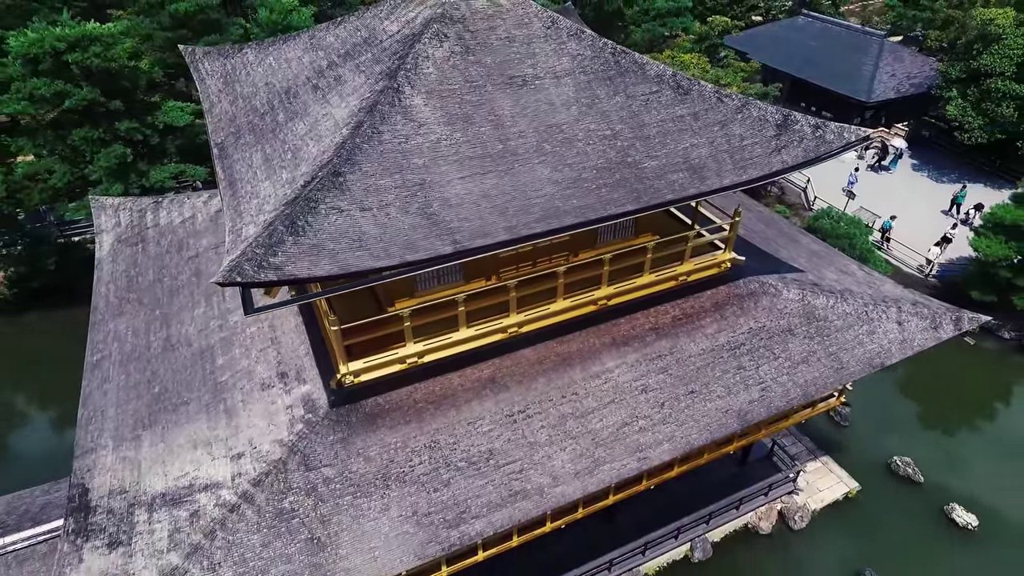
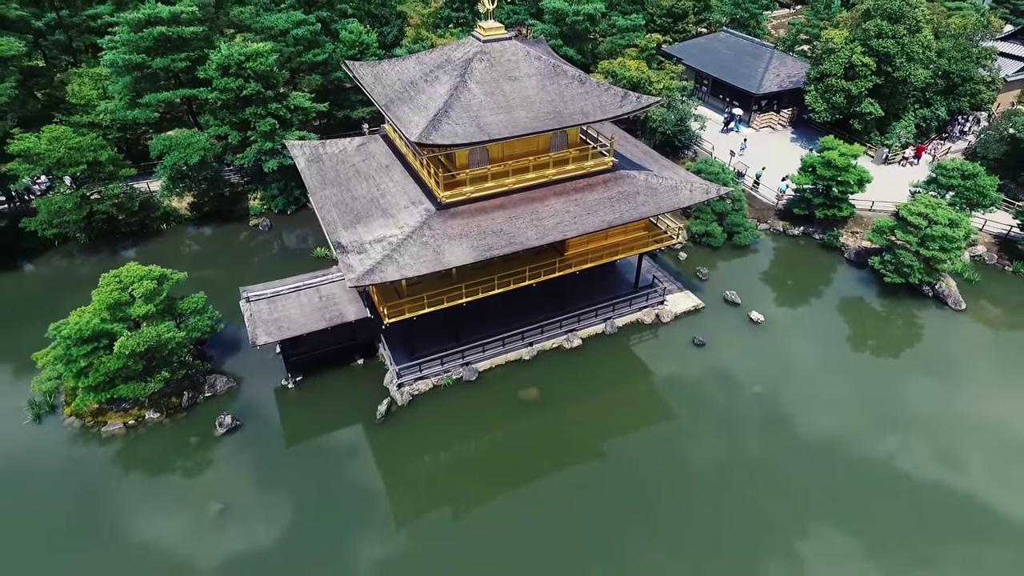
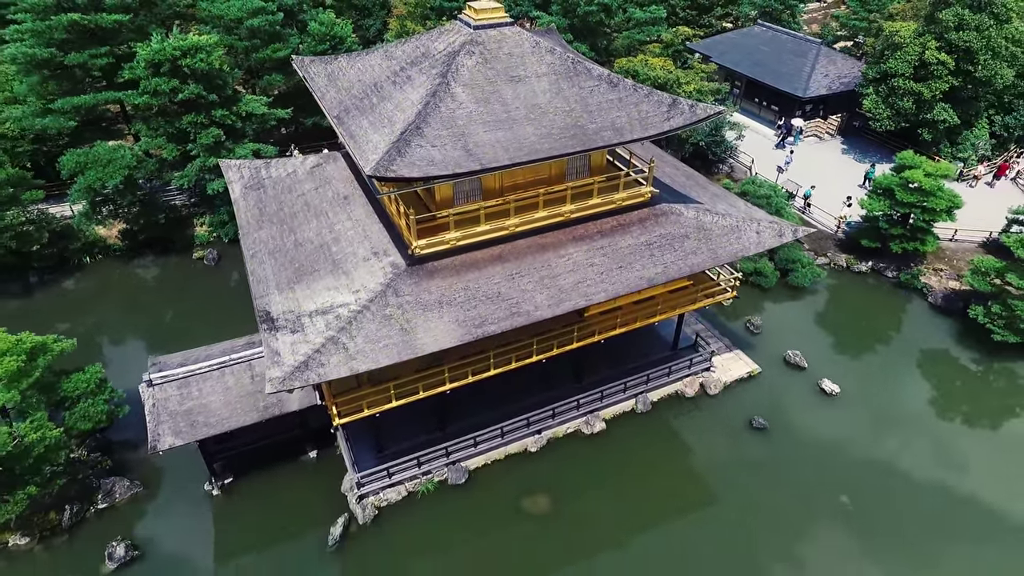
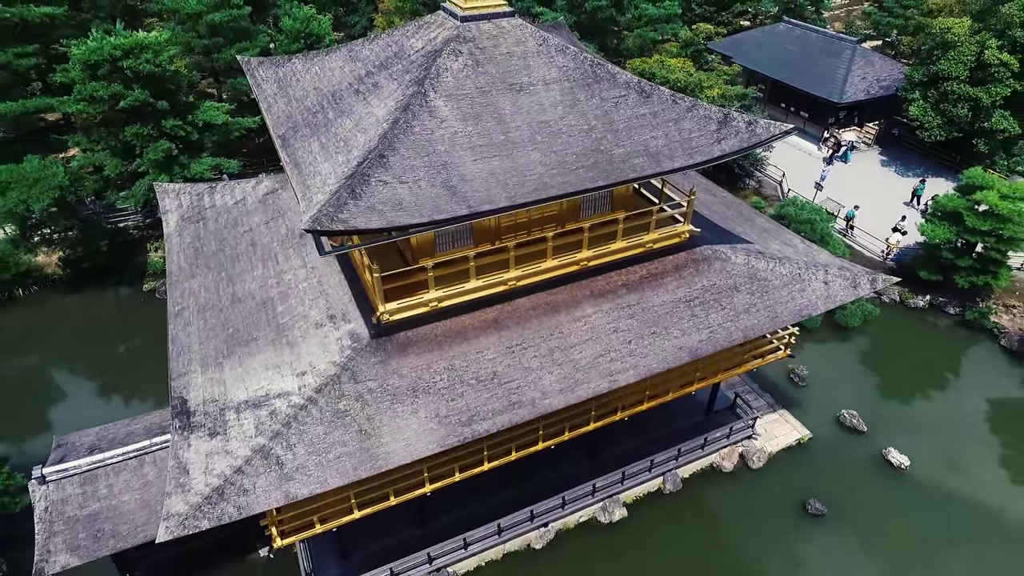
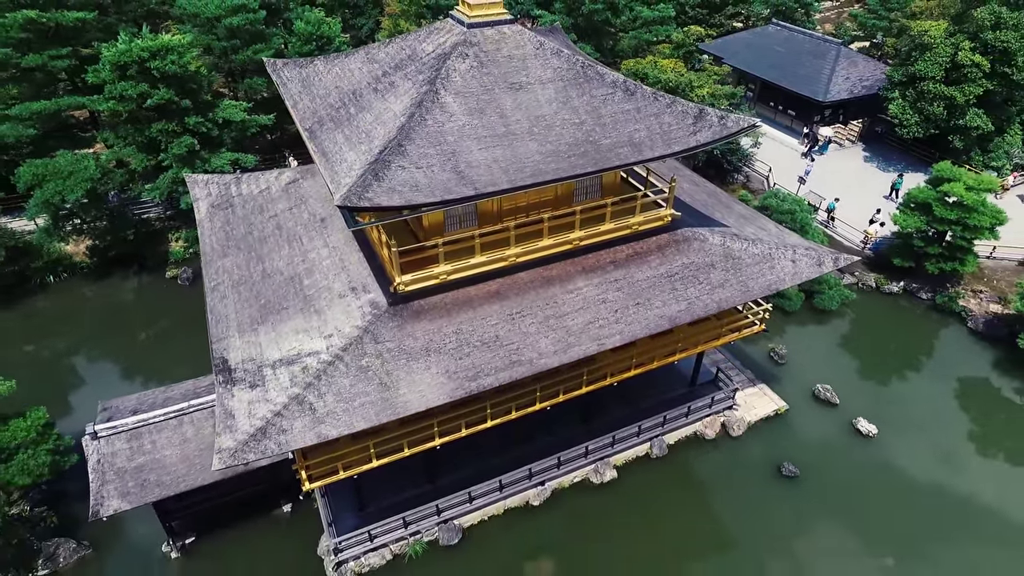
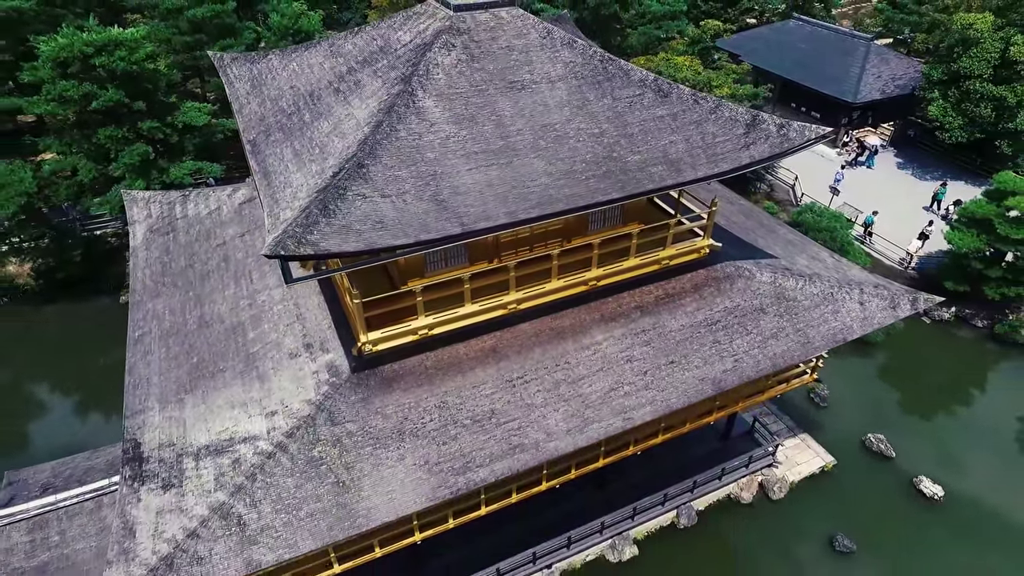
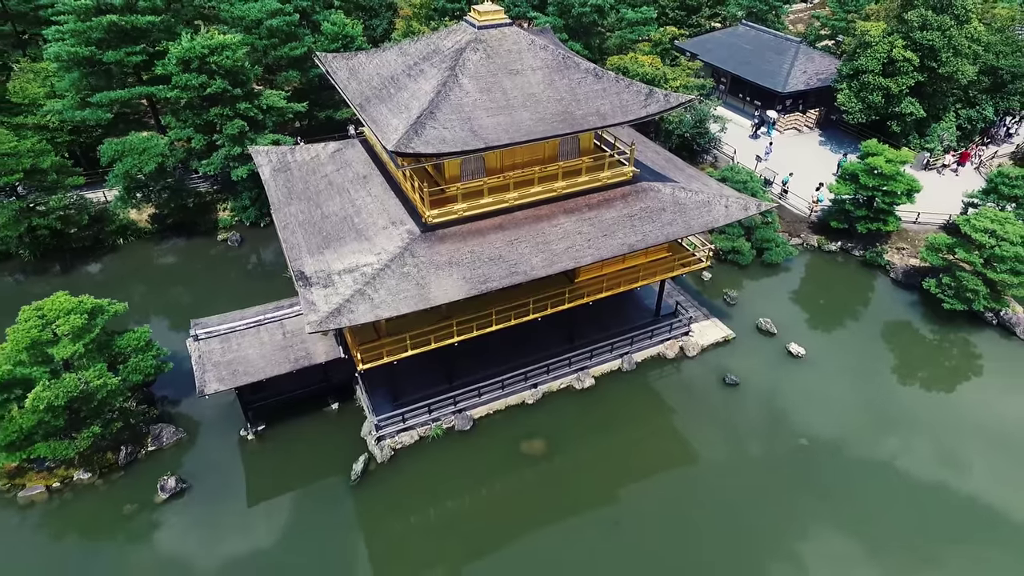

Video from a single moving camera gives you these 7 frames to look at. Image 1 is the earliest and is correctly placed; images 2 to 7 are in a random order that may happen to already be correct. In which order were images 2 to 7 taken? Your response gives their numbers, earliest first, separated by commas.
6, 4, 5, 3, 7, 2
